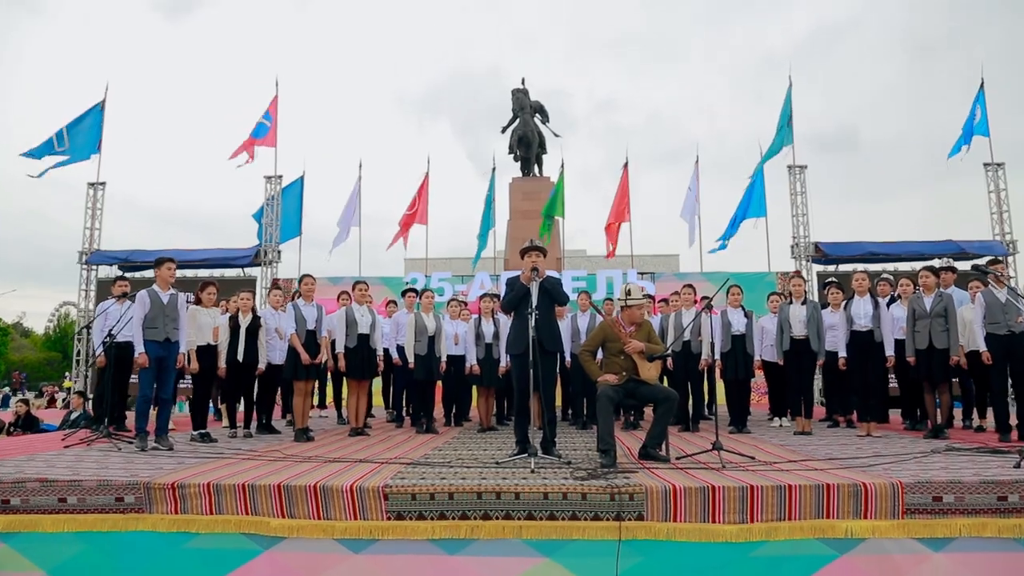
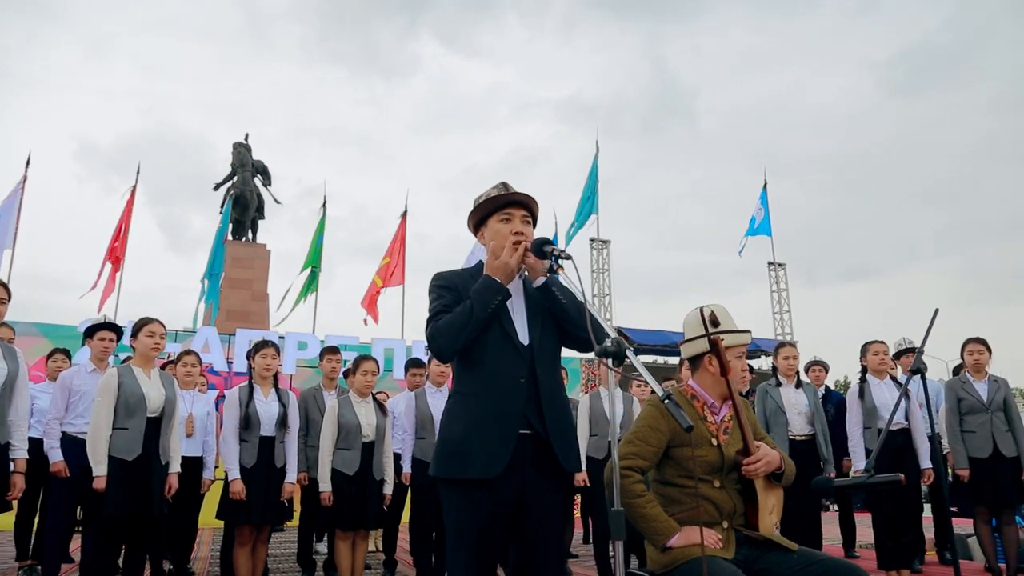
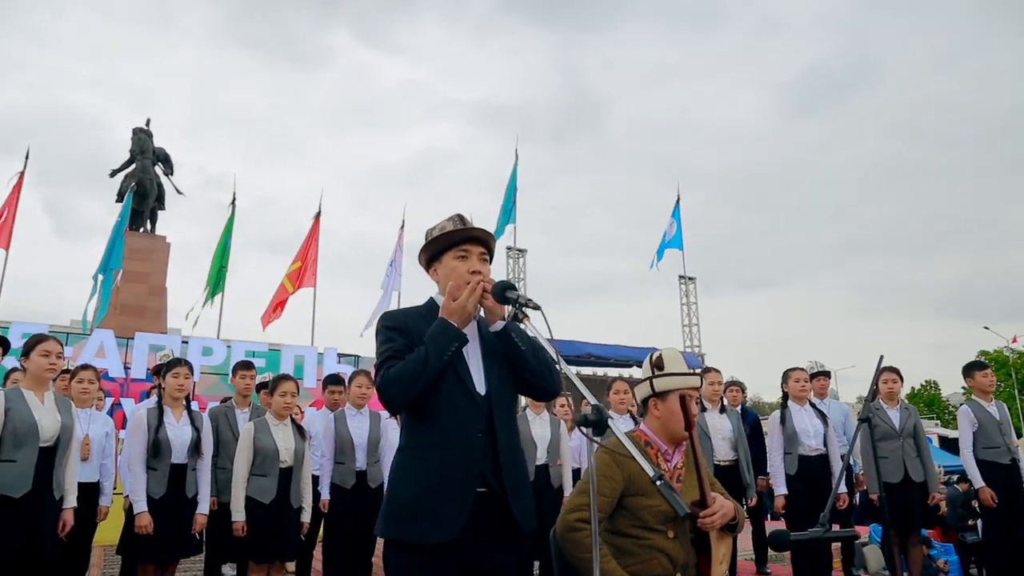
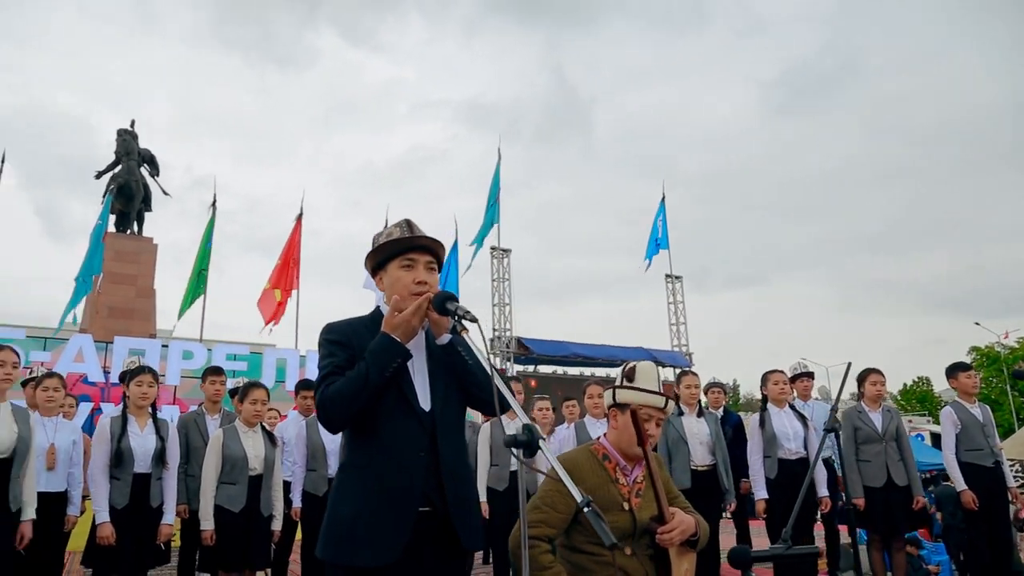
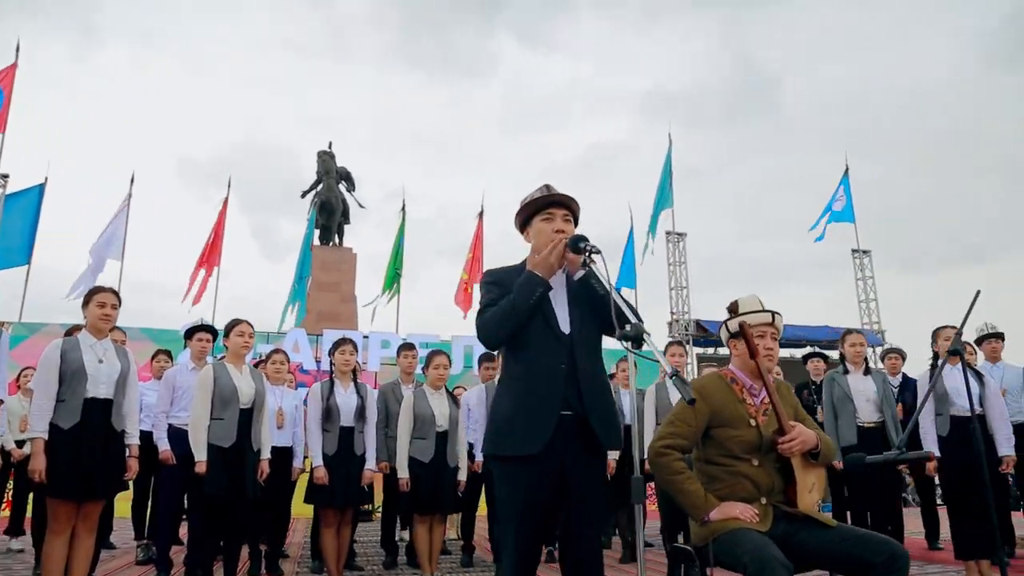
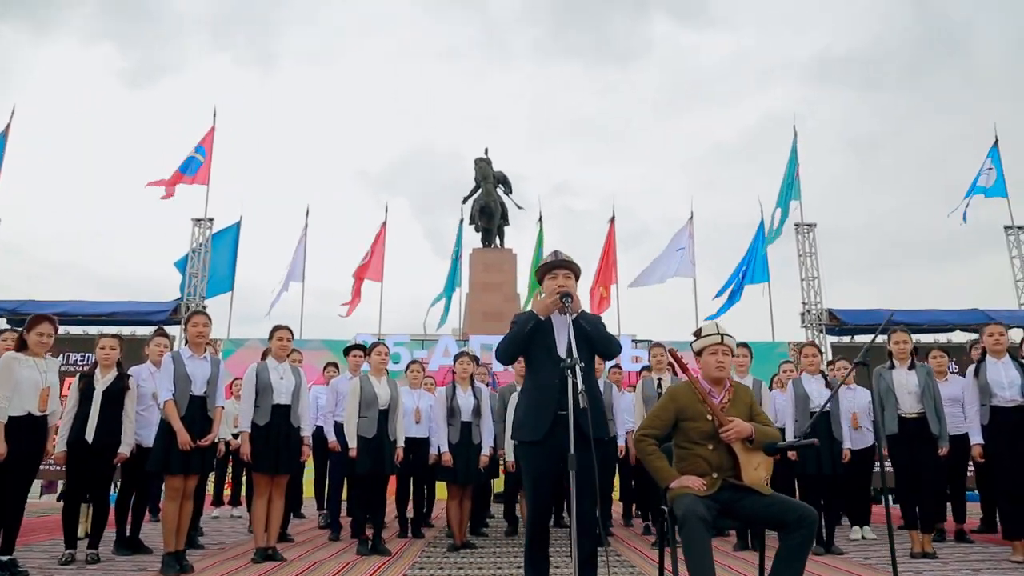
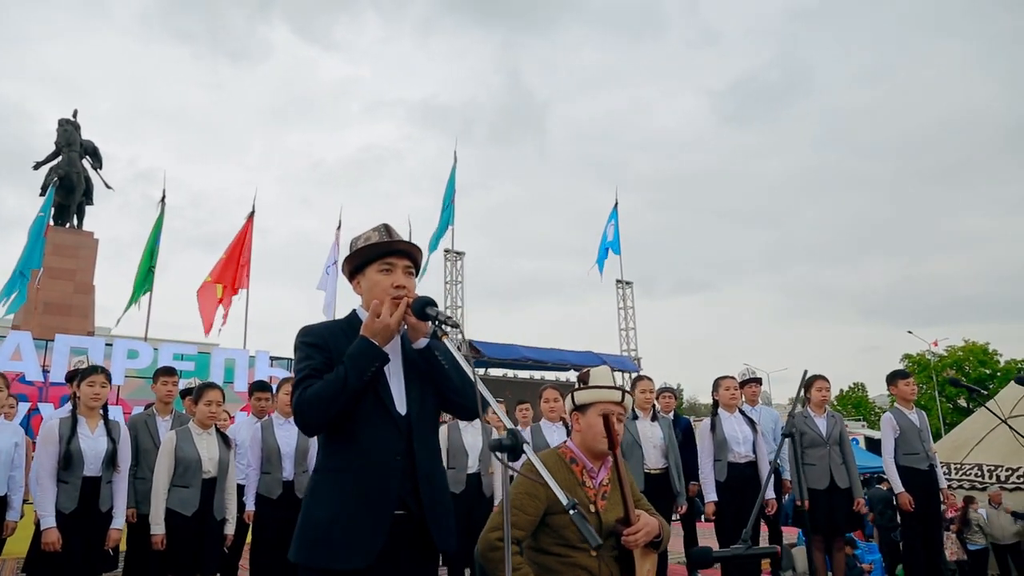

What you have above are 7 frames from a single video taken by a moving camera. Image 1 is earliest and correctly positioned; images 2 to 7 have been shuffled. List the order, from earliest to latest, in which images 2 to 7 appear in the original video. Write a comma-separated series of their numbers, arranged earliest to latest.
6, 5, 2, 3, 7, 4
